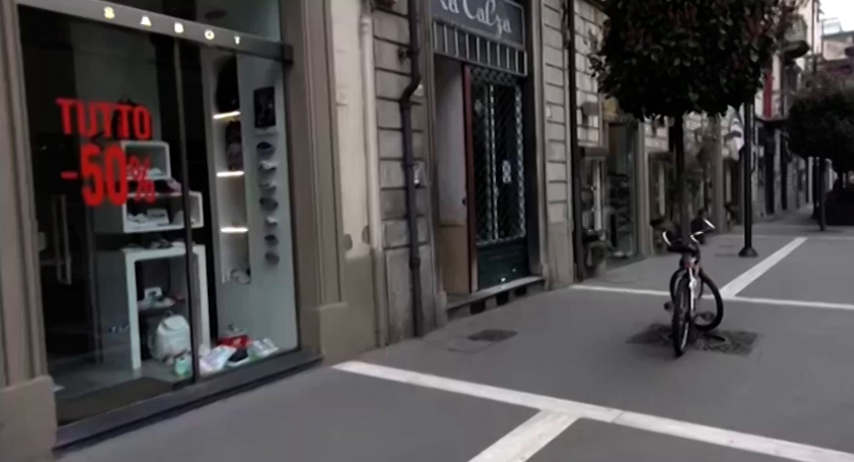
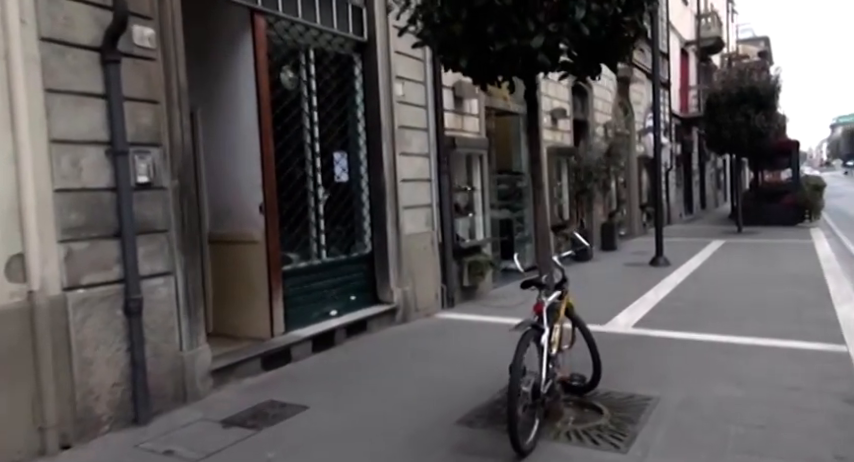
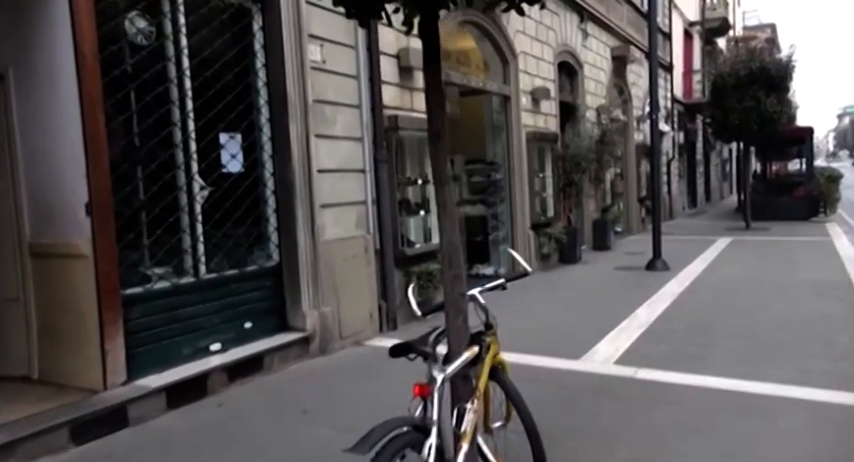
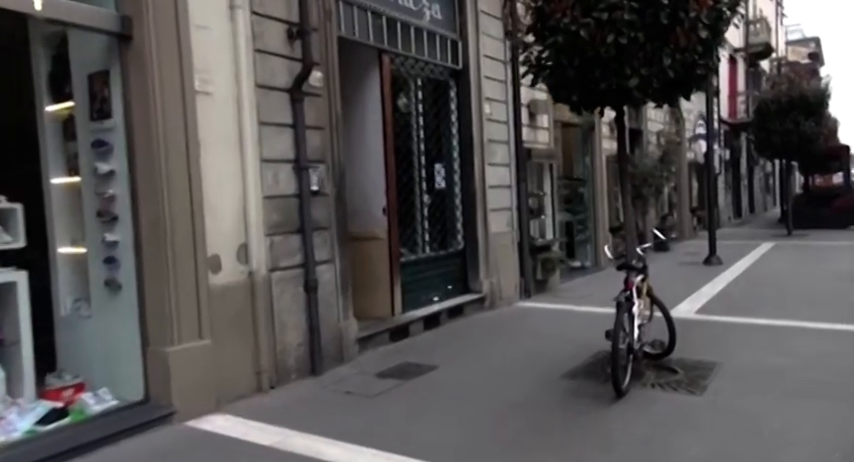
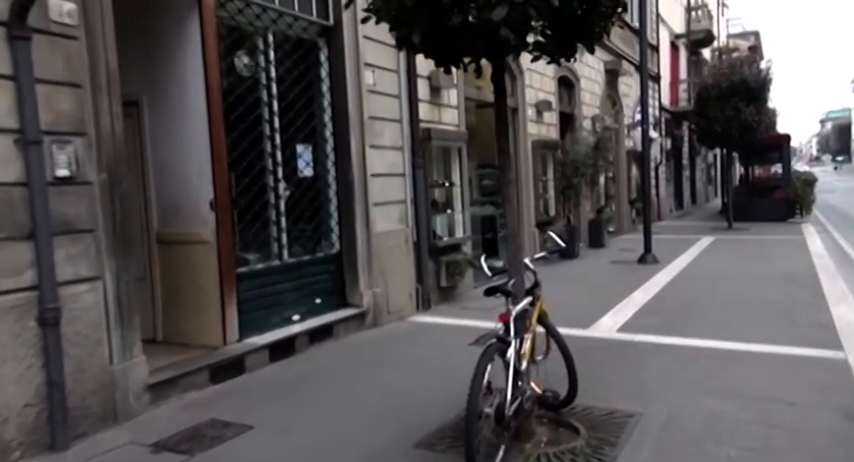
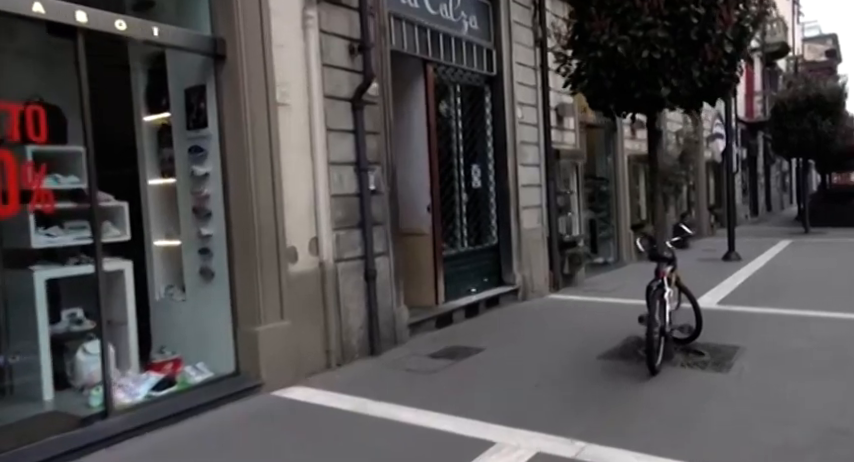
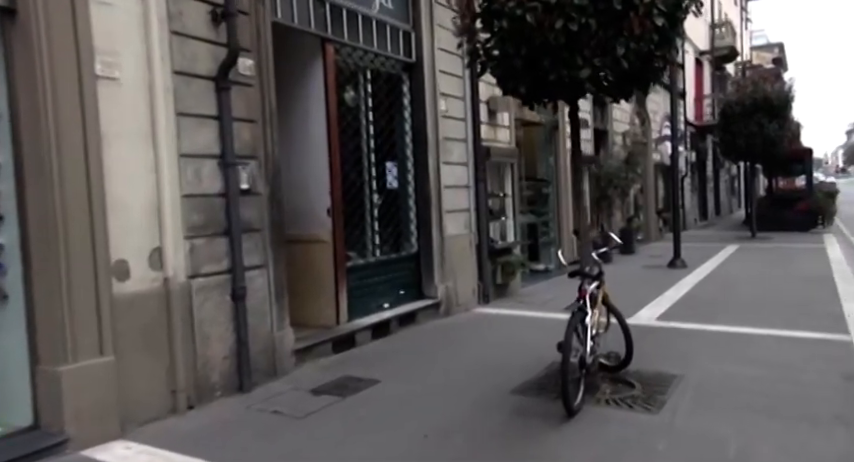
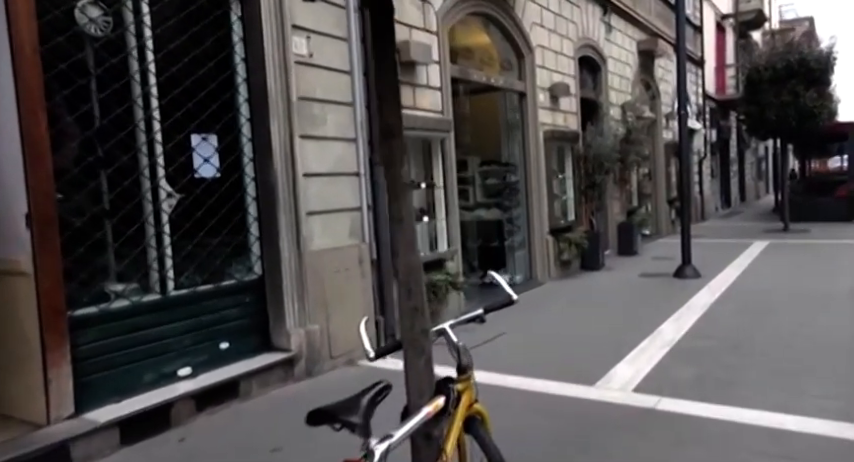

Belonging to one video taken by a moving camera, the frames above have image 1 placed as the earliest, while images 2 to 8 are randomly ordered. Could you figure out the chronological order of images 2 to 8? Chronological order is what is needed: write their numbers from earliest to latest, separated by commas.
6, 4, 7, 2, 5, 3, 8
